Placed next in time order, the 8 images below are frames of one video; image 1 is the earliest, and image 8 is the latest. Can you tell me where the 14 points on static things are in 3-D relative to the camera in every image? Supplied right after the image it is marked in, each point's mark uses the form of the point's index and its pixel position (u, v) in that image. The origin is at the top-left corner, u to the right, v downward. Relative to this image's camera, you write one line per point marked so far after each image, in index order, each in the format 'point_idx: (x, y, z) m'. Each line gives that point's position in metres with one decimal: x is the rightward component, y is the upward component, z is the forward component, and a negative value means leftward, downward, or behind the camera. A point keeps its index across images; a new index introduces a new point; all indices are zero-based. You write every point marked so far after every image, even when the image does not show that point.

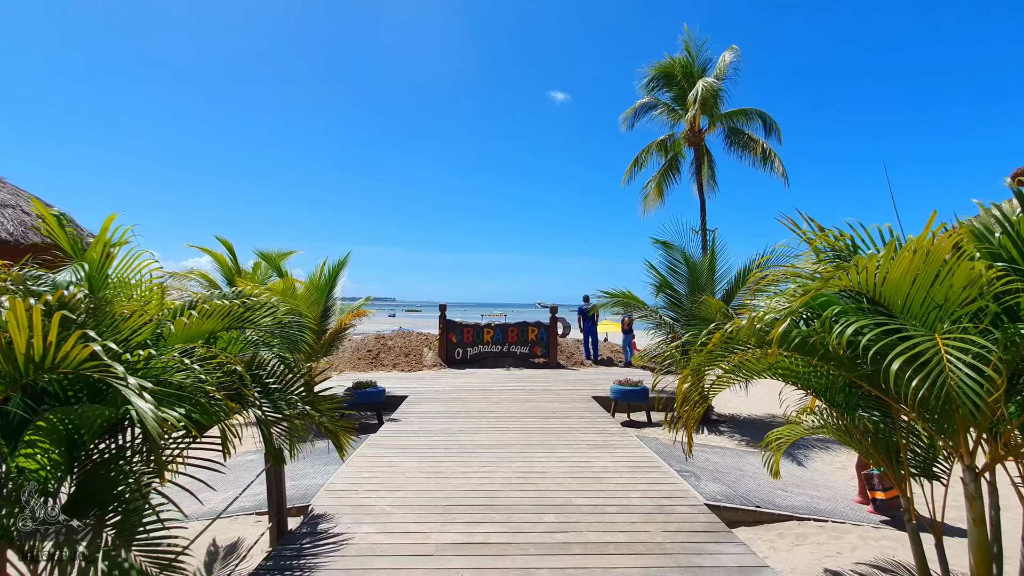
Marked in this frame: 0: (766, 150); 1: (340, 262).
0: (+8.1, +4.4, +16.1) m
1: (-2.8, +0.4, +8.3) m
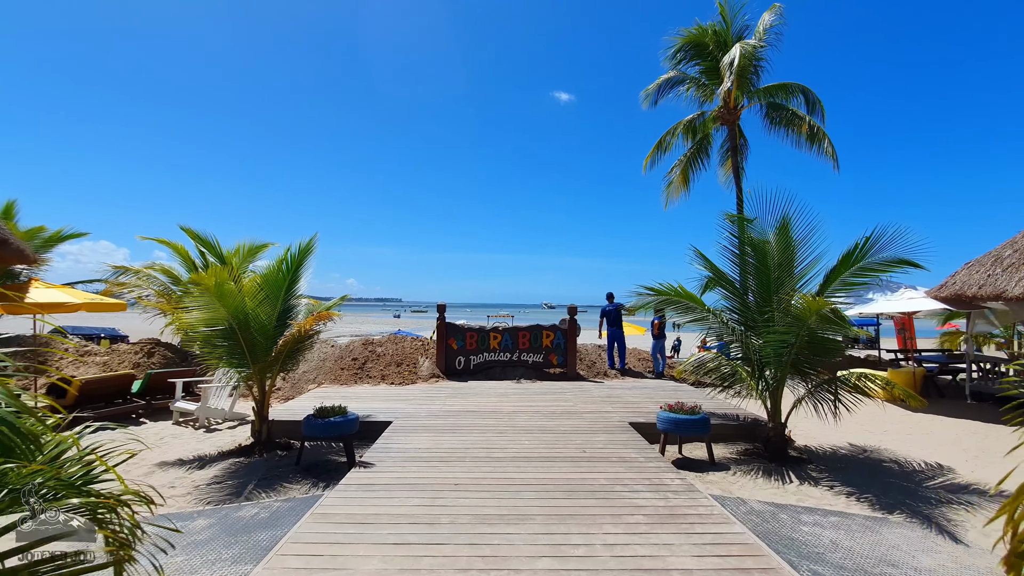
0: (+8.3, +4.4, +14.1) m
1: (-2.6, +0.5, +6.4) m
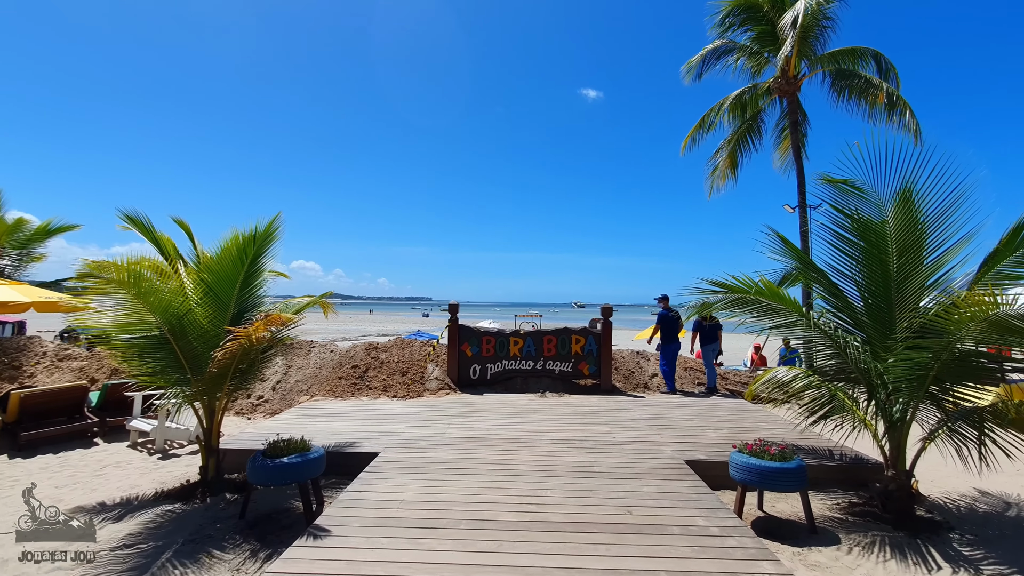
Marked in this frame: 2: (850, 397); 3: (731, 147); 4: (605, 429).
0: (+8.9, +4.5, +12.0) m
1: (-2.4, +0.5, +5.0) m
2: (+3.1, -1.0, +4.7) m
3: (+6.2, +4.0, +14.5) m
4: (+1.1, -1.7, +6.2) m
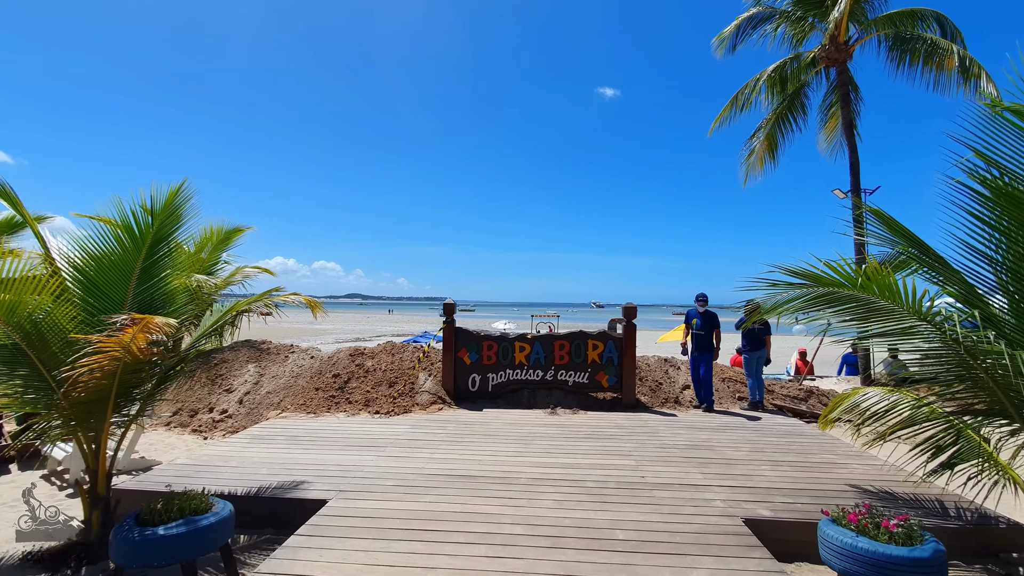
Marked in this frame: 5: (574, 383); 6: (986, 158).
0: (+9.1, +4.6, +10.3) m
1: (-2.5, +0.6, +3.7) m
2: (+3.1, -1.0, +3.3) m
3: (+6.5, +4.0, +12.9) m
4: (+1.1, -1.7, +4.8) m
5: (+0.9, -1.4, +7.6) m
6: (+3.0, +0.8, +3.2) m
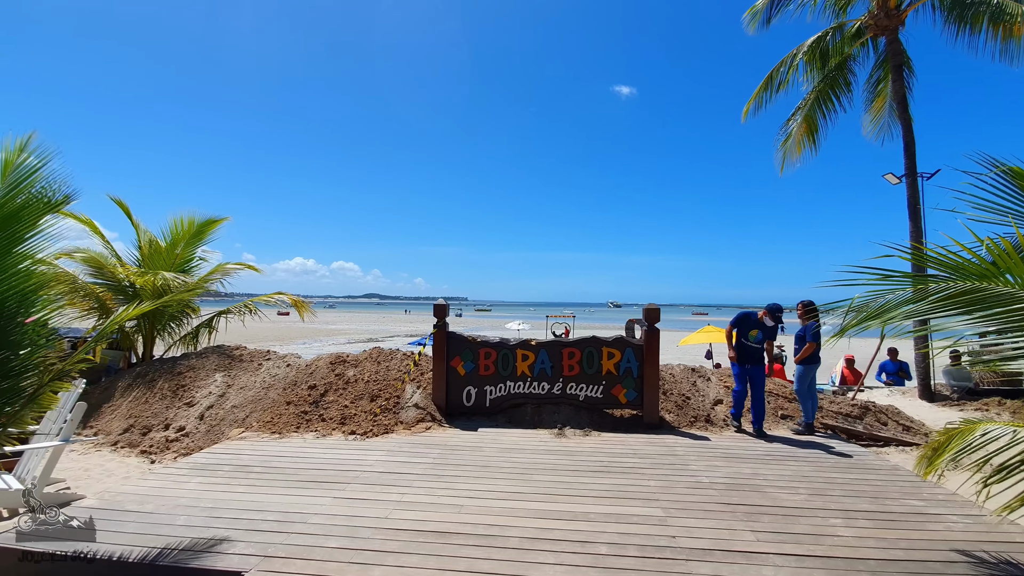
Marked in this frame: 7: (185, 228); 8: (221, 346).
0: (+9.2, +4.6, +8.9) m
1: (-2.6, +0.6, +2.7) m
2: (+2.9, -0.9, +2.1) m
3: (+6.7, +4.1, +11.5) m
4: (+1.0, -1.6, +3.7) m
5: (+0.9, -1.4, +6.5) m
6: (+2.9, +0.9, +2.0) m
7: (-5.7, +1.0, +8.8) m
8: (-4.5, -0.9, +7.9) m
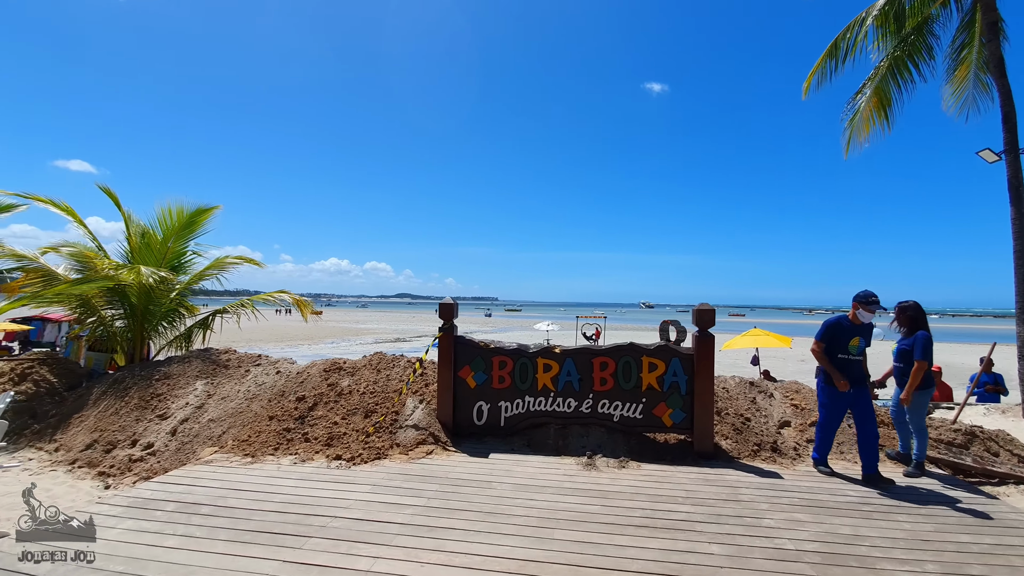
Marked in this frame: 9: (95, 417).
0: (+9.5, +4.6, +7.3) m
1: (-2.6, +0.7, +1.8) m
2: (+2.9, -0.9, +0.8) m
3: (+7.2, +4.1, +10.0) m
4: (+1.1, -1.6, +2.5) m
5: (+1.1, -1.3, +5.3) m
6: (+2.8, +0.9, +0.8) m
7: (-5.3, +1.1, +8.0) m
8: (-4.2, -0.9, +7.0) m
9: (-4.9, -1.5, +6.0) m
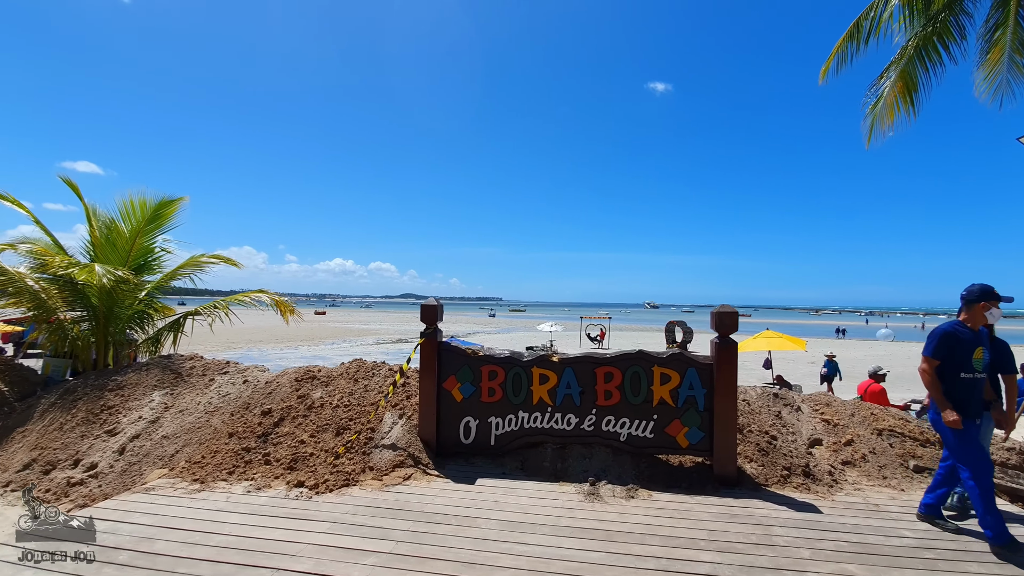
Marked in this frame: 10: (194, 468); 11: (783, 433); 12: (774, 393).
0: (+9.5, +4.6, +6.5) m
1: (-2.7, +0.7, +1.1) m
2: (+2.8, -0.9, +0.1) m
3: (+7.1, +4.1, +9.3) m
4: (+1.0, -1.6, +1.8) m
5: (+1.1, -1.3, +4.6) m
6: (+2.7, +0.9, 0.0) m
7: (-5.4, +1.1, +7.4) m
8: (-4.3, -0.8, +6.4) m
9: (-5.0, -1.5, +5.4) m
10: (-2.9, -1.6, +4.6) m
11: (+2.7, -1.4, +5.1) m
12: (+3.0, -1.2, +5.8) m
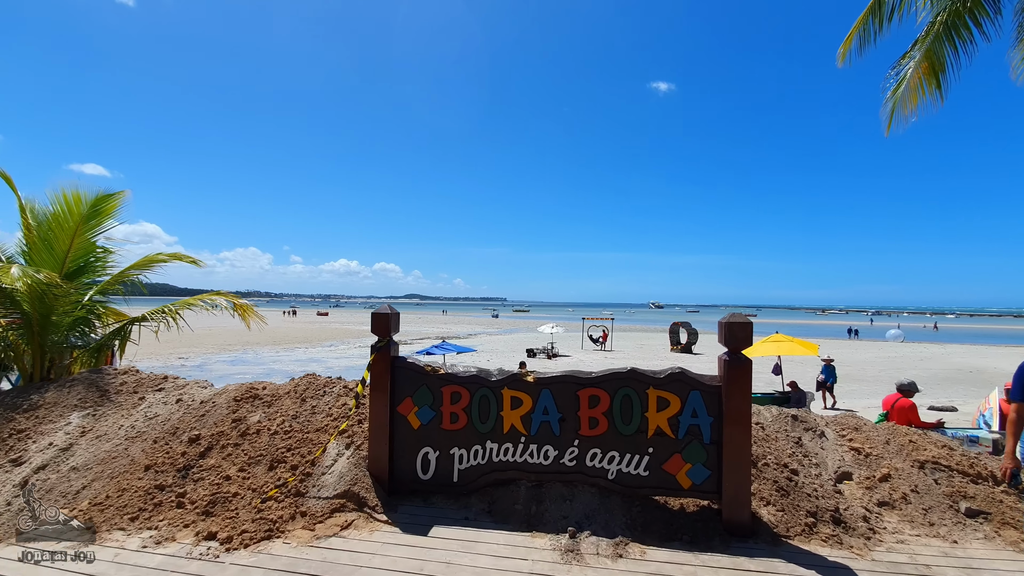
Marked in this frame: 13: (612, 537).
0: (+9.2, +4.6, +5.6) m
1: (-3.0, +0.6, +0.3) m
2: (+2.4, -0.9, -0.8) m
3: (+6.9, +4.1, +8.4) m
4: (+0.7, -1.6, +1.0) m
5: (+0.8, -1.4, +3.8) m
6: (+2.4, +0.9, -0.8) m
7: (-5.6, +1.0, +6.6) m
8: (-4.5, -0.9, +5.6) m
9: (-5.3, -1.6, +4.6) m
10: (-3.1, -1.7, +3.8) m
11: (+2.4, -1.5, +4.2) m
12: (+2.7, -1.2, +5.0) m
13: (+0.7, -1.7, +3.5) m
